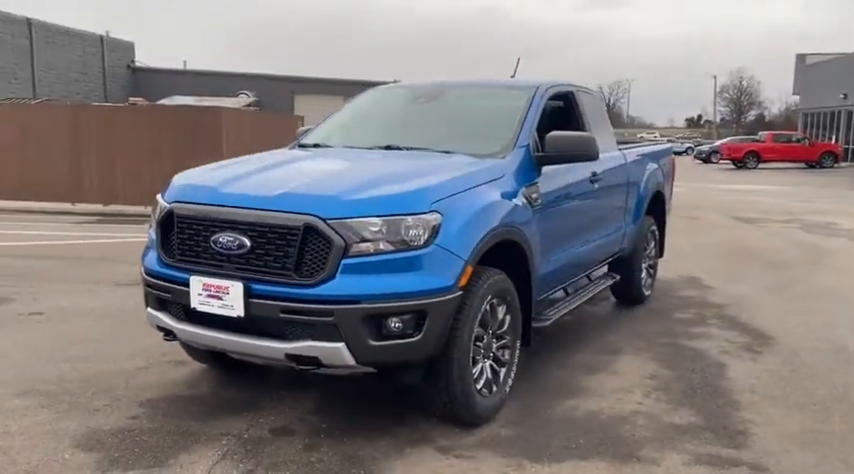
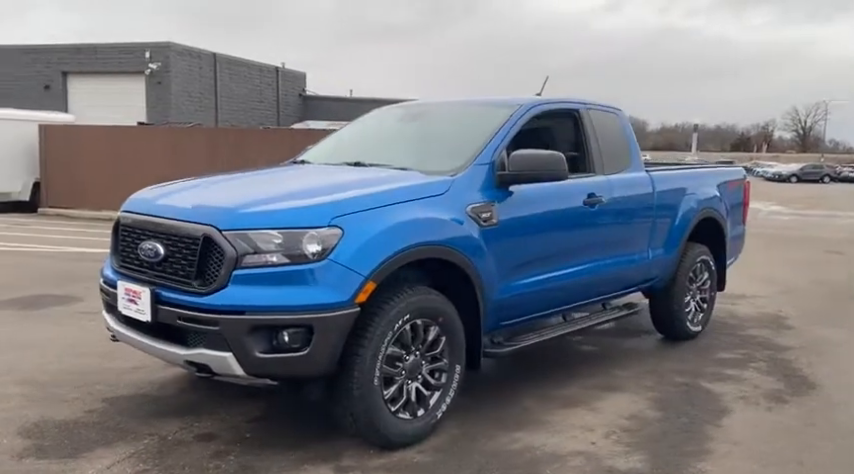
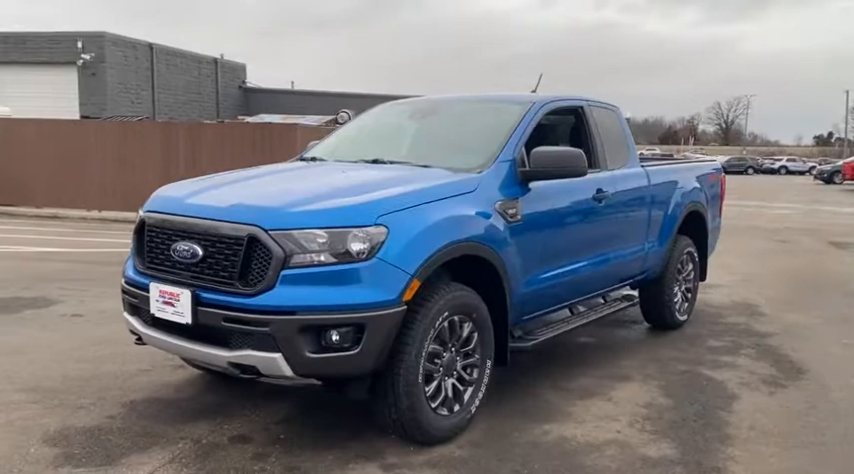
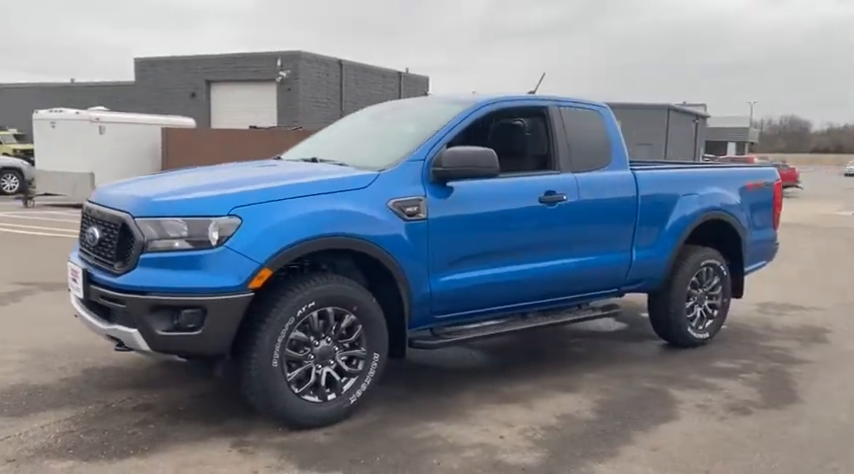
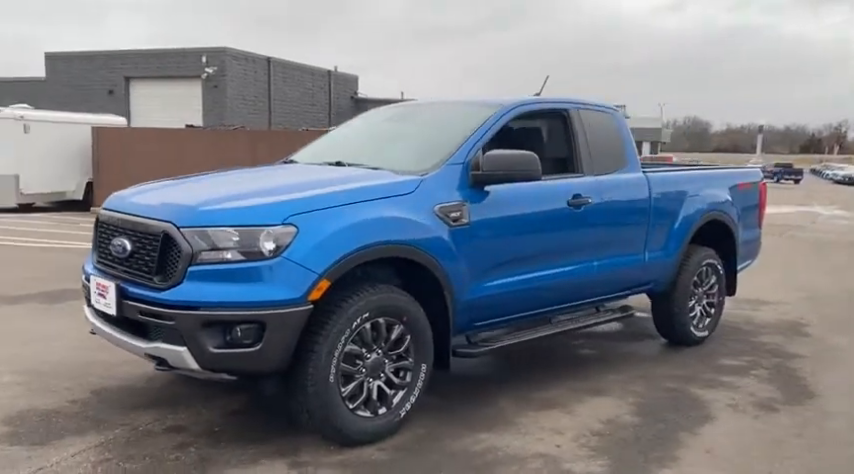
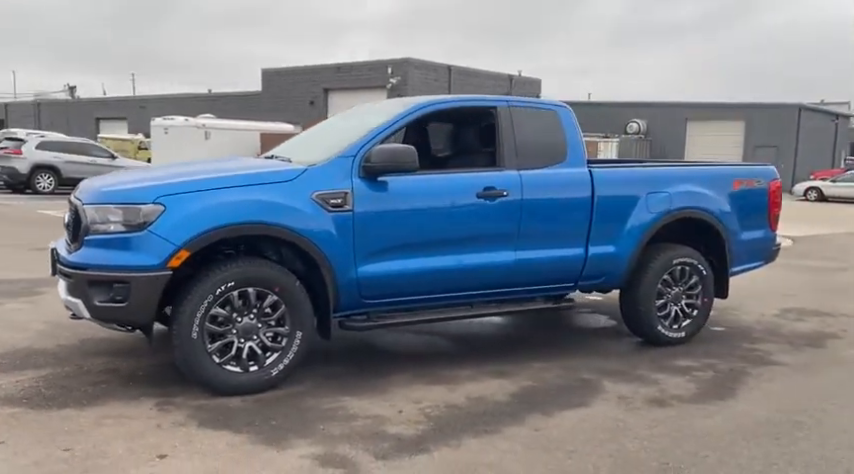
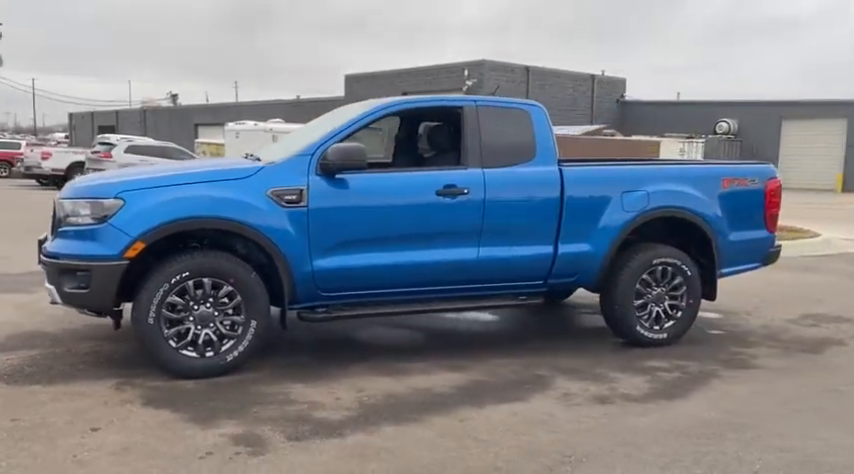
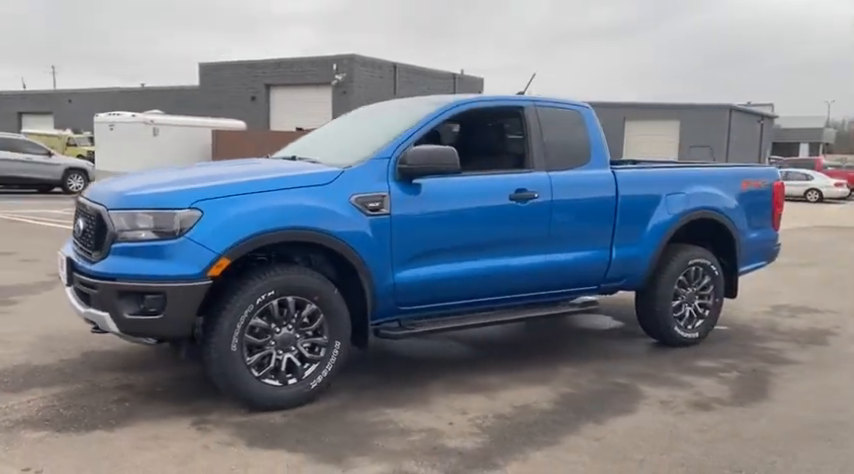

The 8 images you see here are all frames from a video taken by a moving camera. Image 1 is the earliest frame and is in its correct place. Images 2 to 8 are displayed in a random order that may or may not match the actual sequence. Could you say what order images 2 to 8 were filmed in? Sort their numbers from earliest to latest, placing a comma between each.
3, 2, 5, 4, 8, 6, 7
